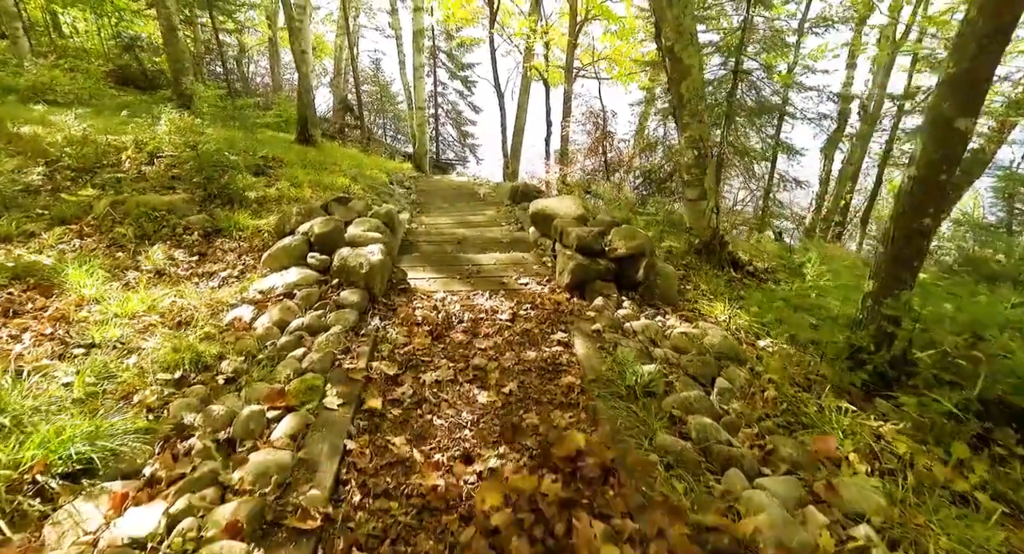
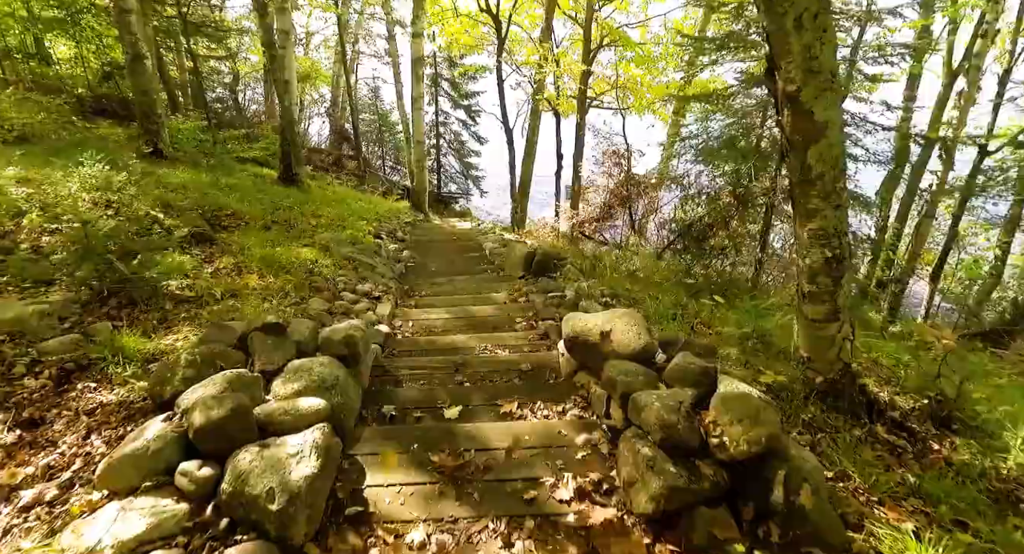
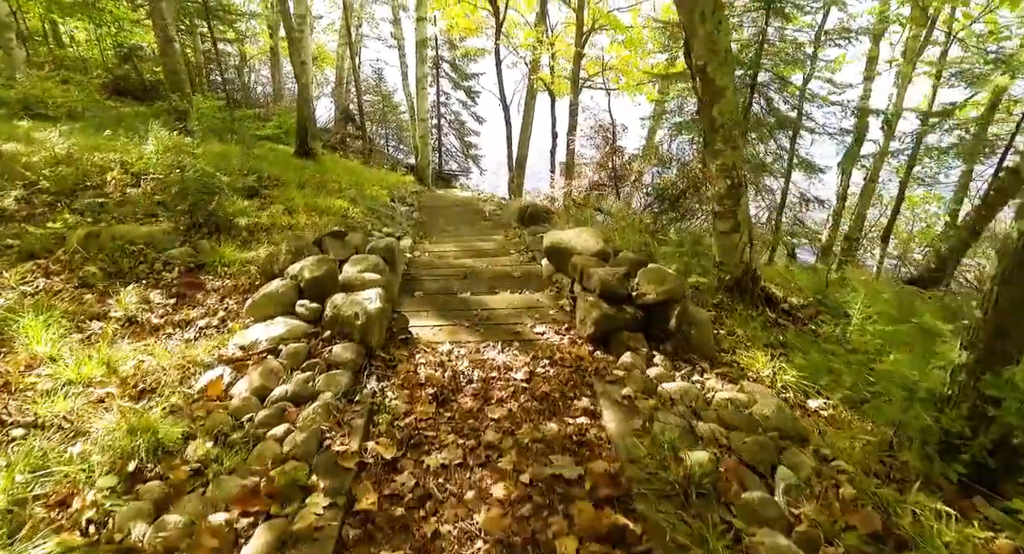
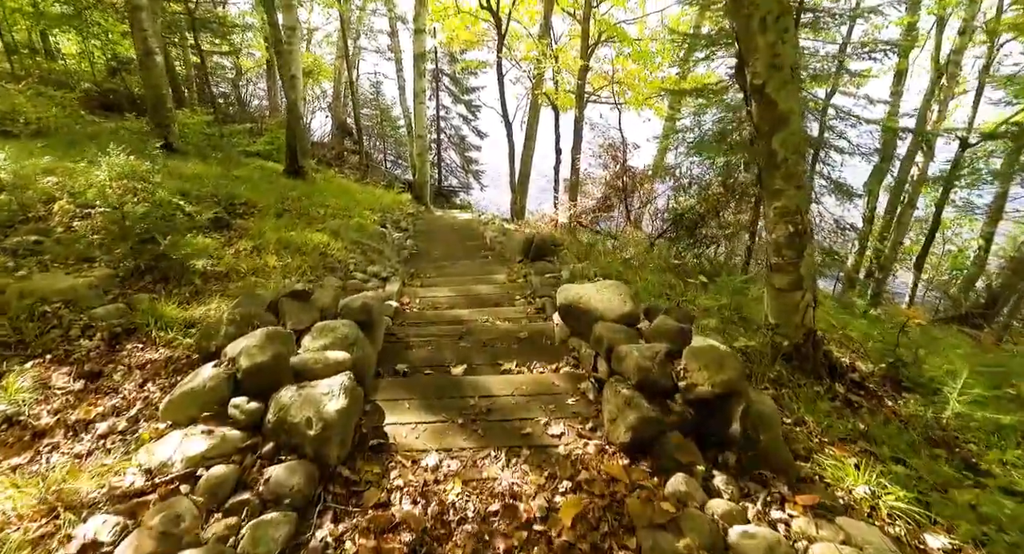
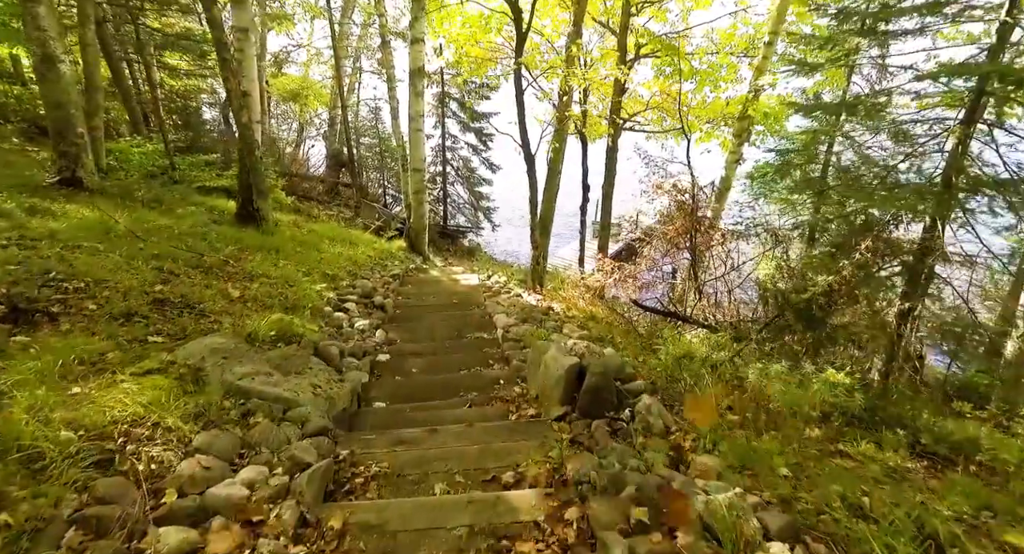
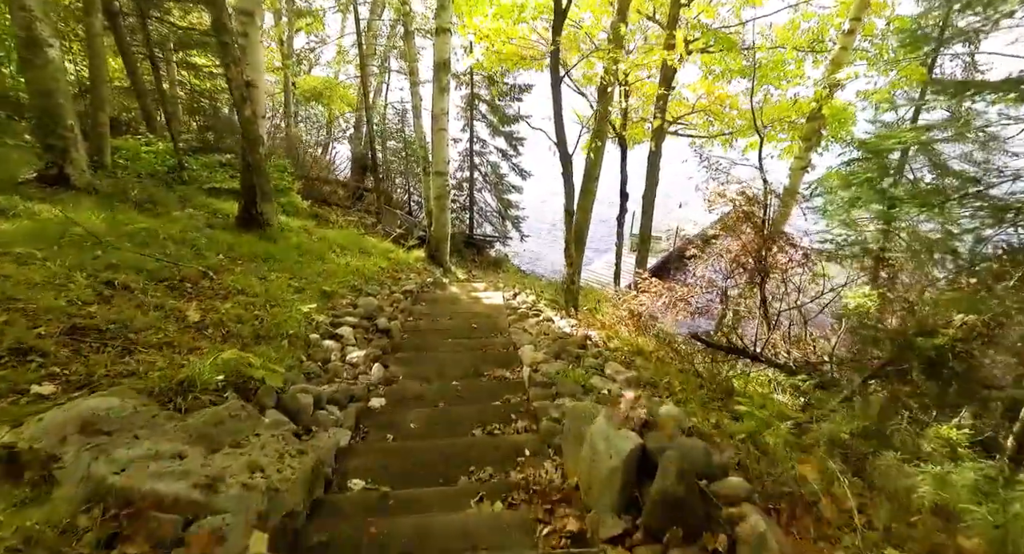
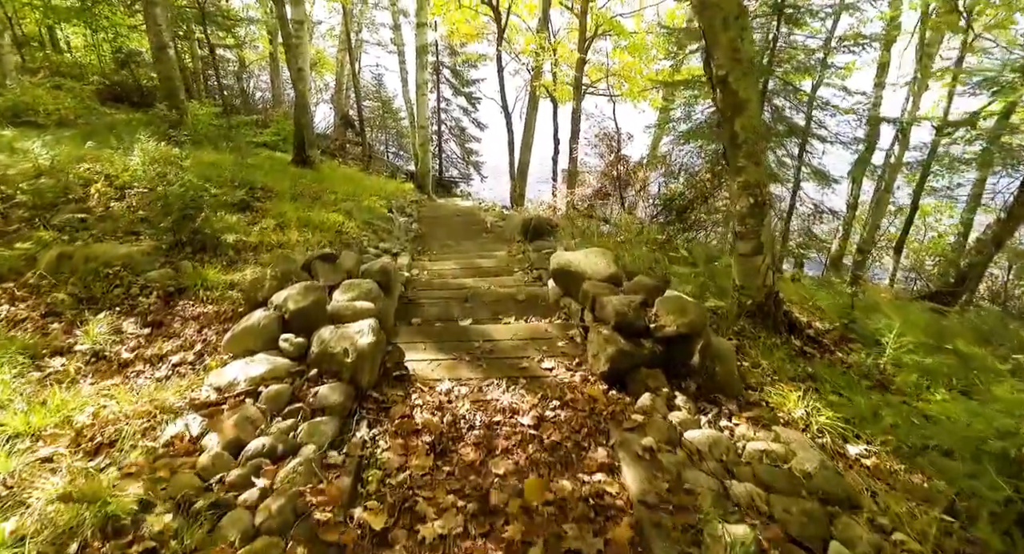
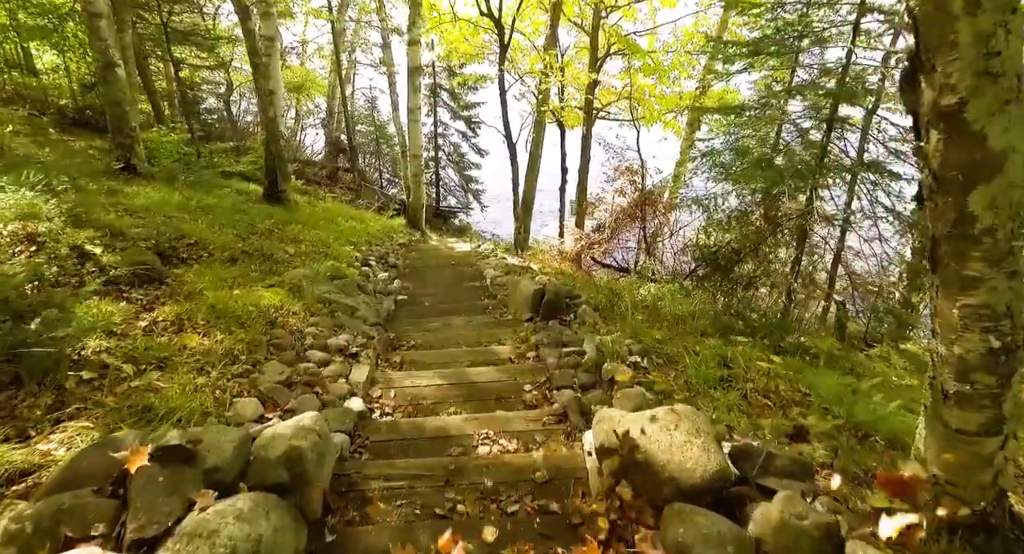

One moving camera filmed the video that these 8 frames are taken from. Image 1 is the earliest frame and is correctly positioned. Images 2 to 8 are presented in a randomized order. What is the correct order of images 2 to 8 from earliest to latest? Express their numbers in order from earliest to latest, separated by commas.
3, 7, 4, 2, 8, 5, 6
